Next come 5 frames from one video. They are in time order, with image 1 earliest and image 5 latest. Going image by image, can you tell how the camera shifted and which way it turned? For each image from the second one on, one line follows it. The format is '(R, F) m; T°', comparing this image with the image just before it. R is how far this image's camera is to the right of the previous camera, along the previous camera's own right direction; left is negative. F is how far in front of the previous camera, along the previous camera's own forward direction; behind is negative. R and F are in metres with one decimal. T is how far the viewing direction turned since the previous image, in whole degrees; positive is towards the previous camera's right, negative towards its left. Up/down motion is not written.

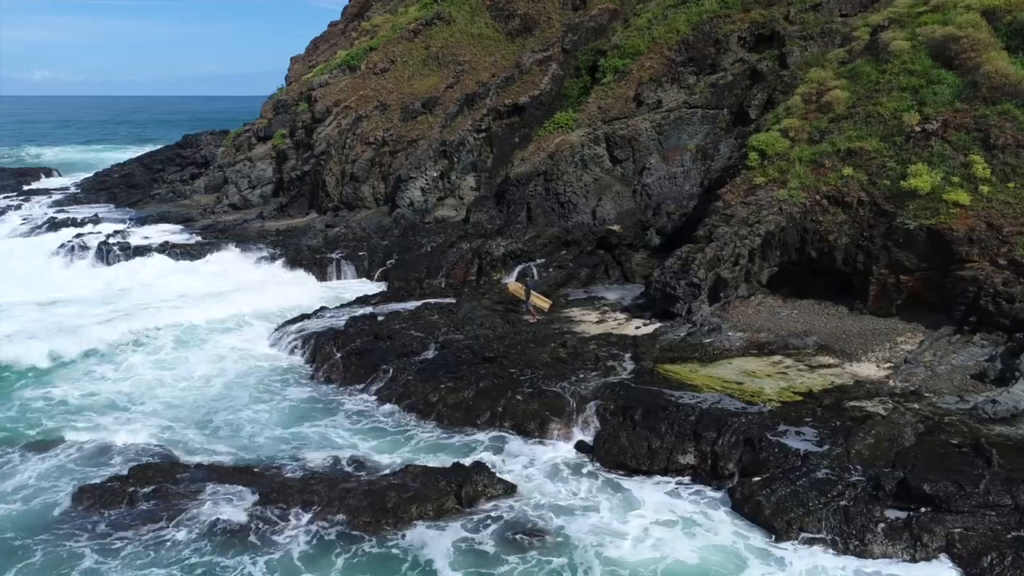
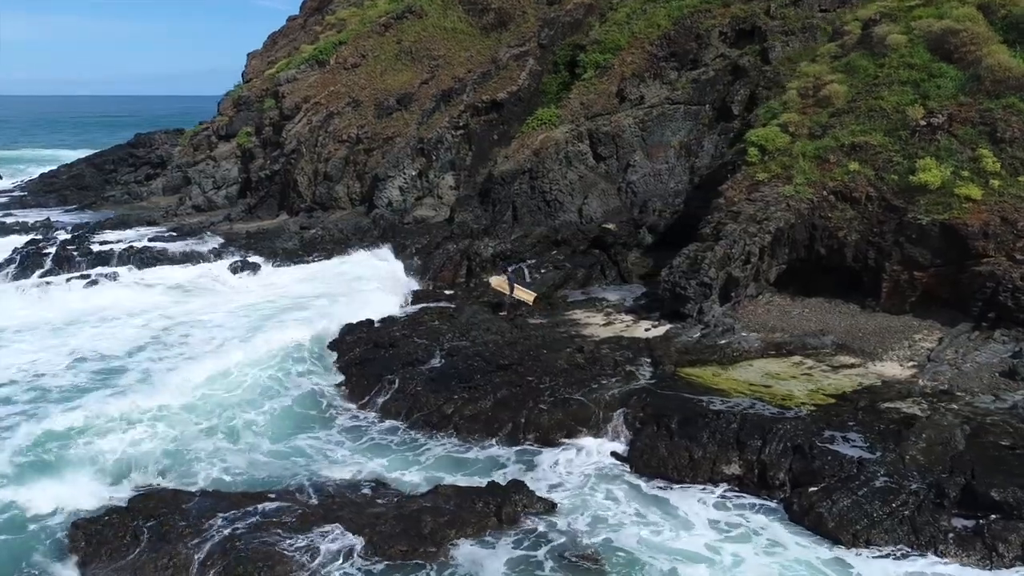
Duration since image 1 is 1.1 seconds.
(-1.3, +1.0) m; +4°
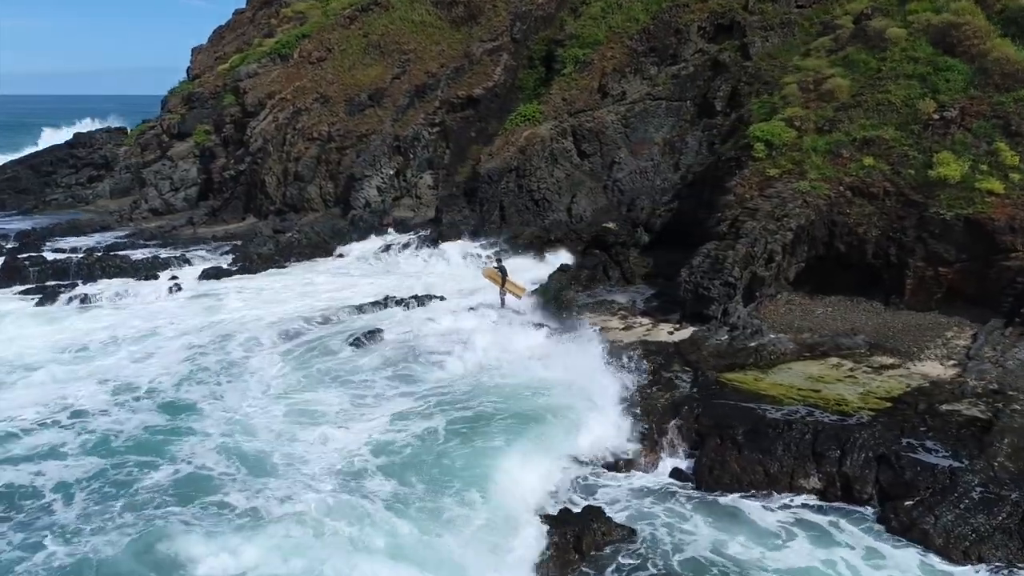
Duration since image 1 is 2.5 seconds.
(-1.9, +1.2) m; +5°
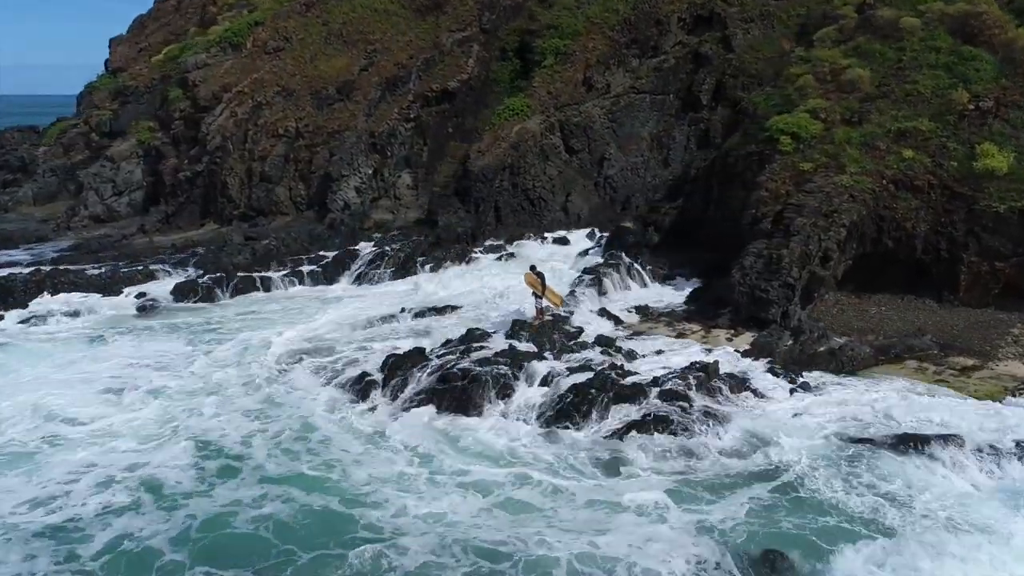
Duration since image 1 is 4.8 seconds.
(-2.9, +1.9) m; +7°
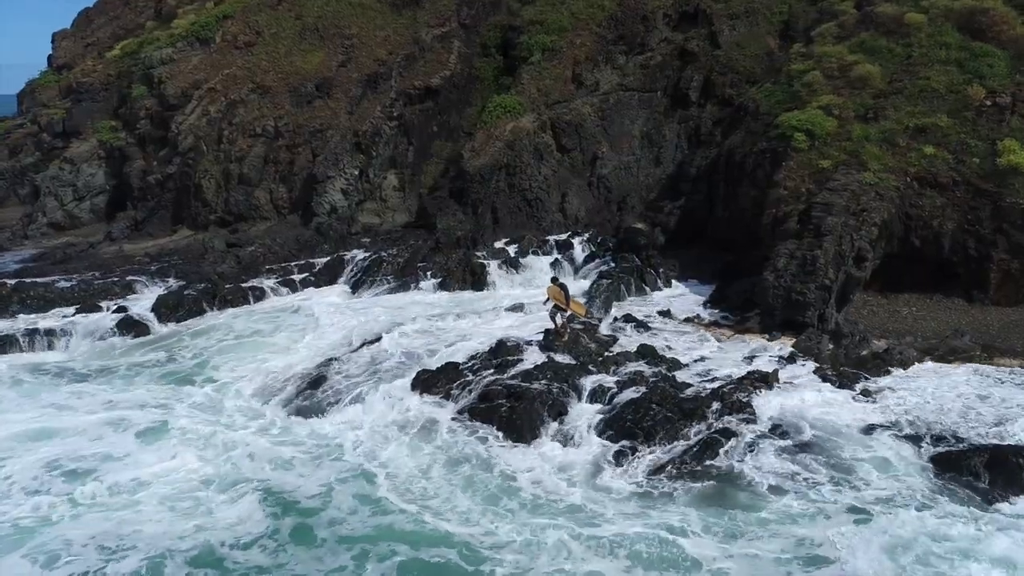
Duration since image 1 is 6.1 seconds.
(-1.7, +1.1) m; +4°
